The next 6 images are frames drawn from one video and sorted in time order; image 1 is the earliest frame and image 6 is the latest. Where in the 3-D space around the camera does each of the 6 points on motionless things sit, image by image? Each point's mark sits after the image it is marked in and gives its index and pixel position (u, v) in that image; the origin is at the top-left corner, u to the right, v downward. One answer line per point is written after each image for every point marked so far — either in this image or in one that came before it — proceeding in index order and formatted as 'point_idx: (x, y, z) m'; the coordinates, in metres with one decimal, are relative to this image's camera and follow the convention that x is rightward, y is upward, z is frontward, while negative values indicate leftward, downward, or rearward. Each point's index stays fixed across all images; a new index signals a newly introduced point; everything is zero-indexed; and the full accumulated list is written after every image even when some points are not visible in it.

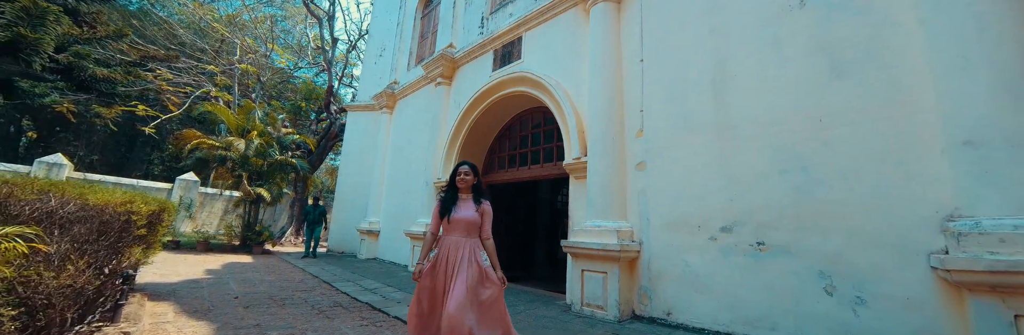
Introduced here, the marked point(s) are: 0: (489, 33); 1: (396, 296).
0: (-0.4, +2.5, +6.2) m
1: (-1.6, -1.7, +4.5) m
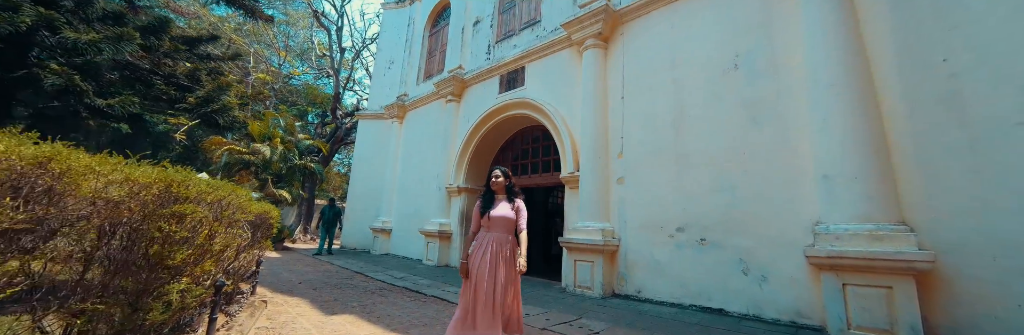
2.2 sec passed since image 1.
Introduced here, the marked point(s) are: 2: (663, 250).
0: (-0.4, +2.3, +7.3) m
1: (-1.5, -1.9, +5.5) m
2: (+2.0, -1.1, +4.3) m
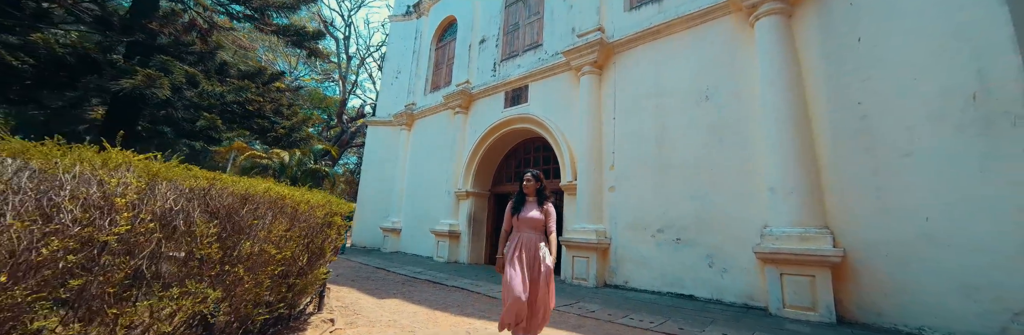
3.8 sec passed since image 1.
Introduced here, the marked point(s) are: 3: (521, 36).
0: (-0.3, +2.2, +8.1) m
1: (-1.4, -2.0, +6.3) m
2: (+2.1, -1.3, +5.2) m
3: (+0.2, +3.2, +8.1) m
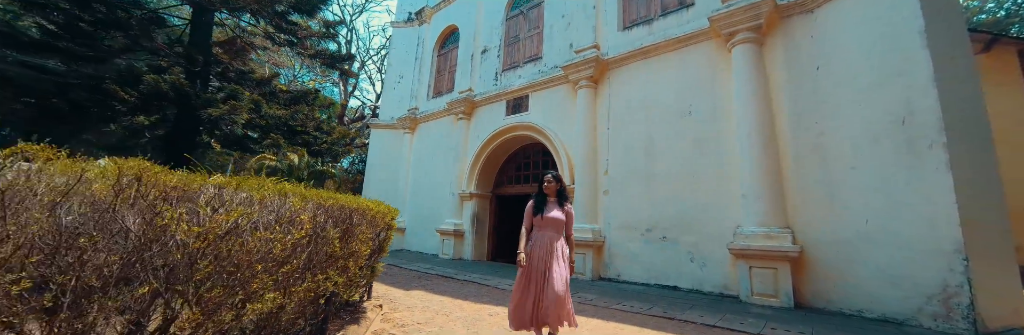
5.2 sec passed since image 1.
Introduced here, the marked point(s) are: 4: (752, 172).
0: (-0.2, +2.1, +8.6) m
1: (-1.3, -2.1, +6.8) m
2: (+2.2, -1.4, +5.8) m
3: (+0.2, +3.1, +8.7) m
4: (+3.5, -0.1, +4.8) m
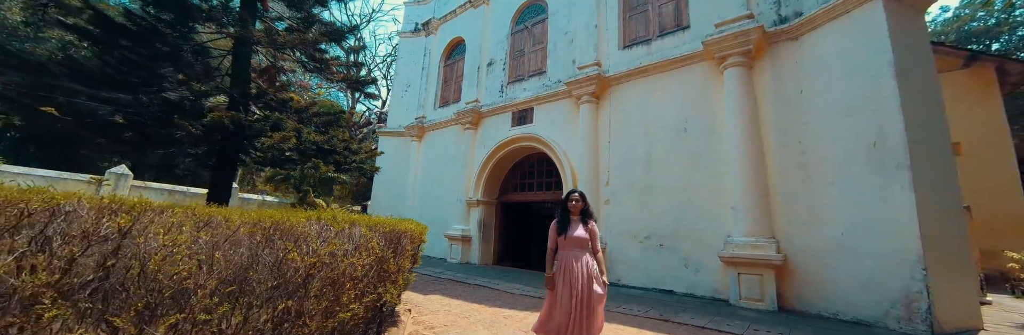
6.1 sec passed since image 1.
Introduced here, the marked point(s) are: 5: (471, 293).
0: (-0.1, +1.9, +9.1) m
1: (-1.2, -2.4, +7.3) m
2: (+2.3, -1.6, +6.3) m
3: (+0.4, +2.9, +9.1) m
4: (+3.6, -0.3, +5.2) m
5: (-0.7, -2.0, +5.3) m
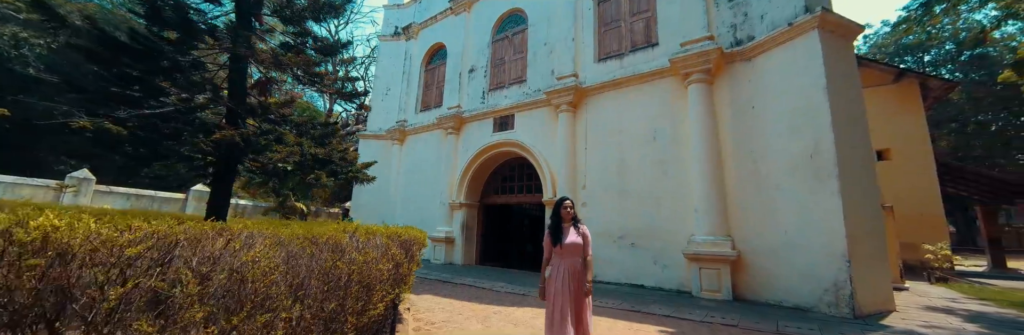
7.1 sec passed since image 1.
0: (-0.6, +1.8, +9.4) m
1: (-1.5, -2.5, +7.6) m
2: (+2.0, -1.7, +6.8) m
3: (-0.1, +2.8, +9.5) m
4: (+3.4, -0.4, +5.9) m
5: (-0.9, -2.1, +5.7) m
